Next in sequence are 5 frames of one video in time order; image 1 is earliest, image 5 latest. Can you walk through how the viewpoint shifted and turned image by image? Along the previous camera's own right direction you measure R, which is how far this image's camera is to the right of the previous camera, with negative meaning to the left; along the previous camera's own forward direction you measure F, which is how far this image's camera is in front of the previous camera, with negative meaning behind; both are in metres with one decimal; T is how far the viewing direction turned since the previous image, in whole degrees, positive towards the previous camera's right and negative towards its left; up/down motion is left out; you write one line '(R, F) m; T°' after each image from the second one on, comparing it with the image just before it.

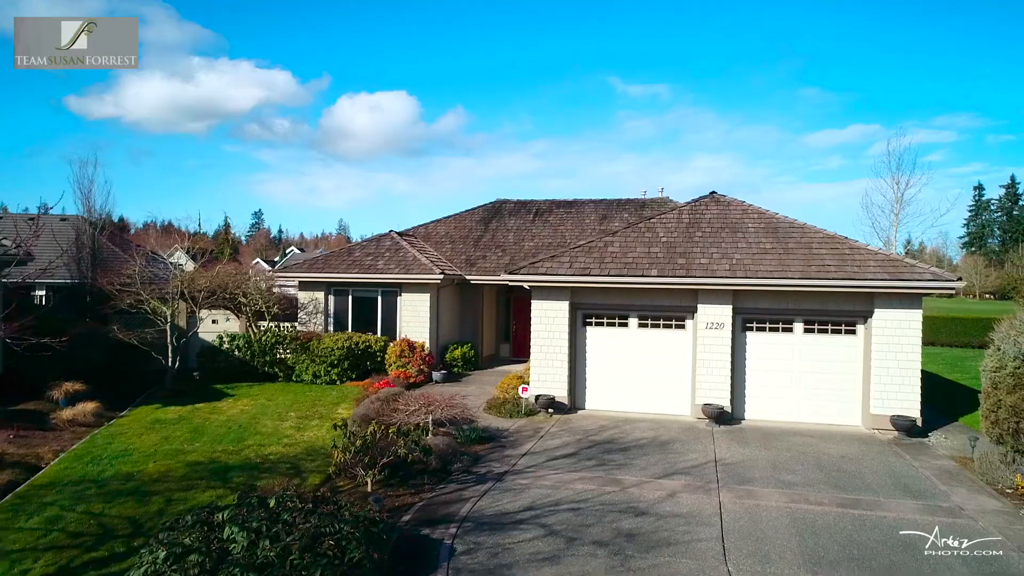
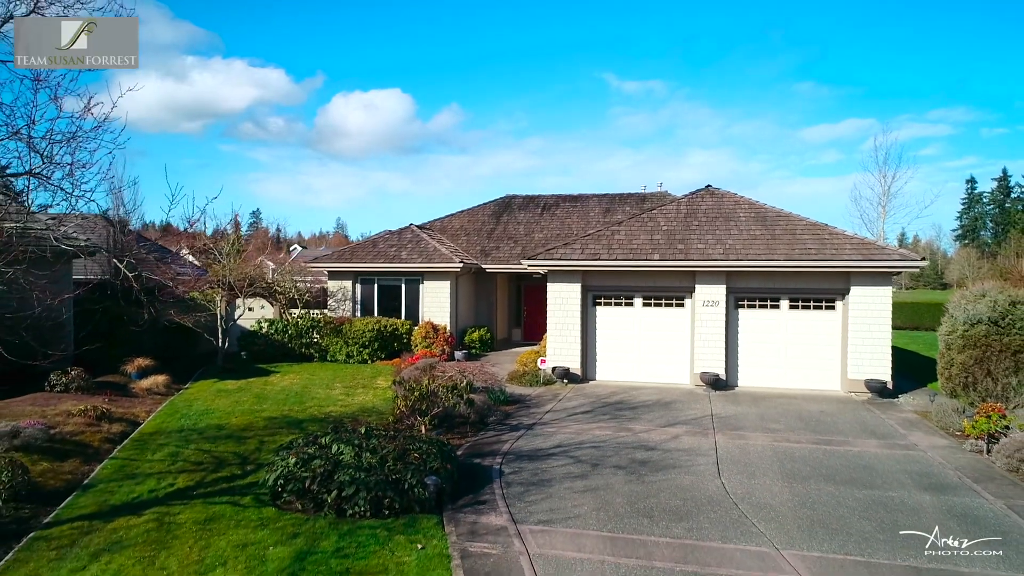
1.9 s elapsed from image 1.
(-0.5, -1.7) m; 0°
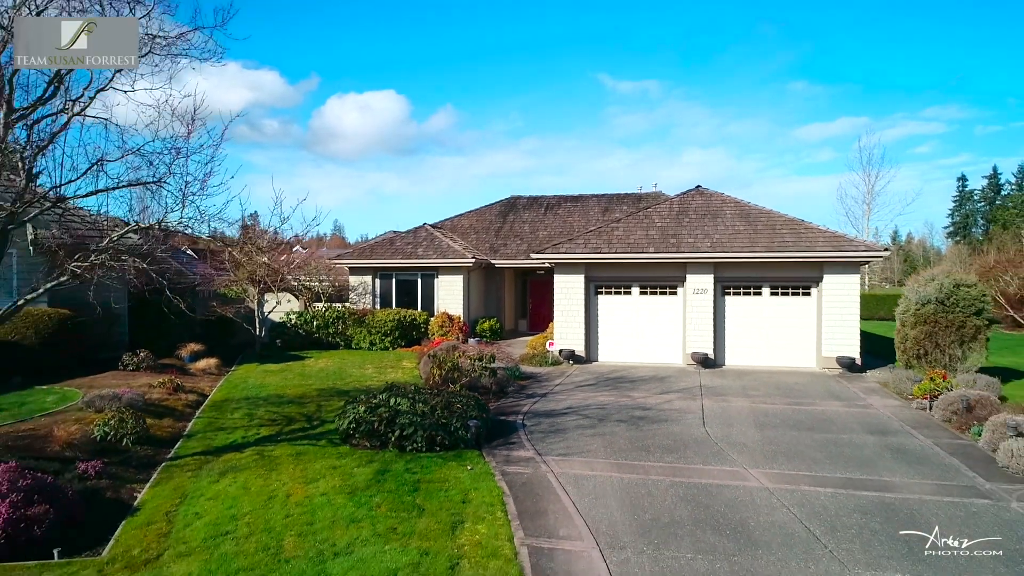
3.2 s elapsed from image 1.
(-0.3, -1.8) m; 0°
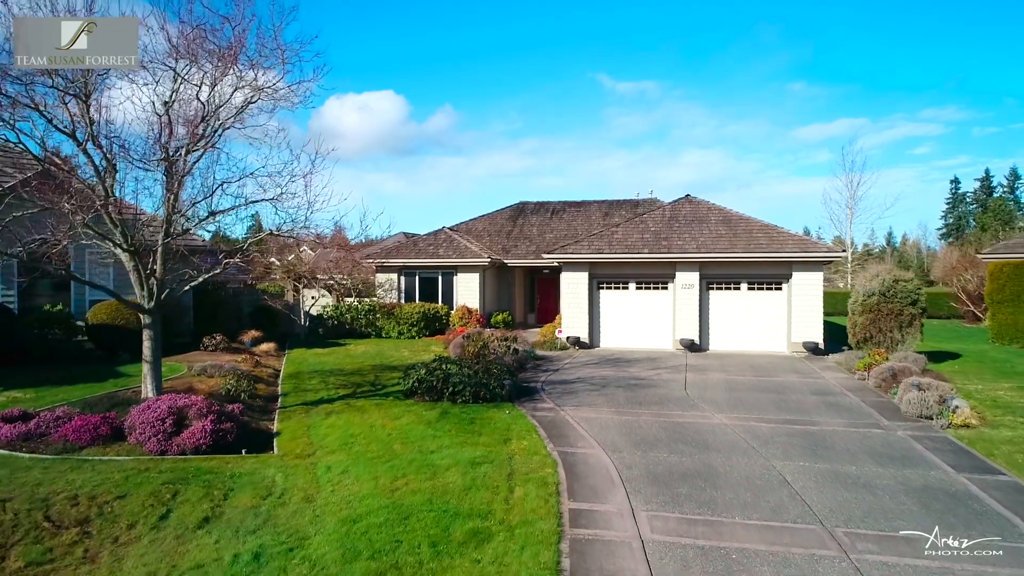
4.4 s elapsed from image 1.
(-0.4, -2.8) m; 0°
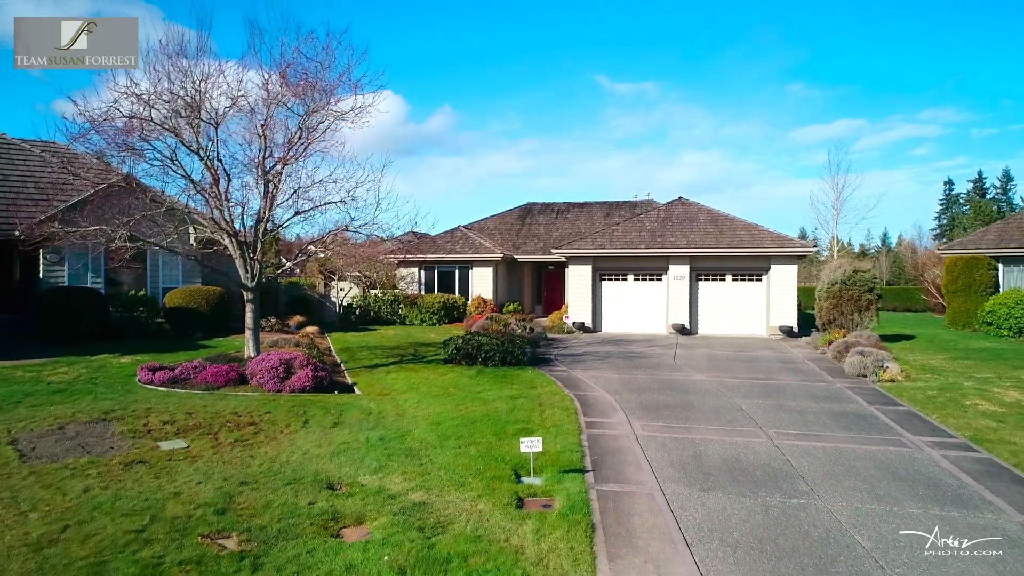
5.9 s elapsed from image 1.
(-0.4, -2.7) m; 0°
